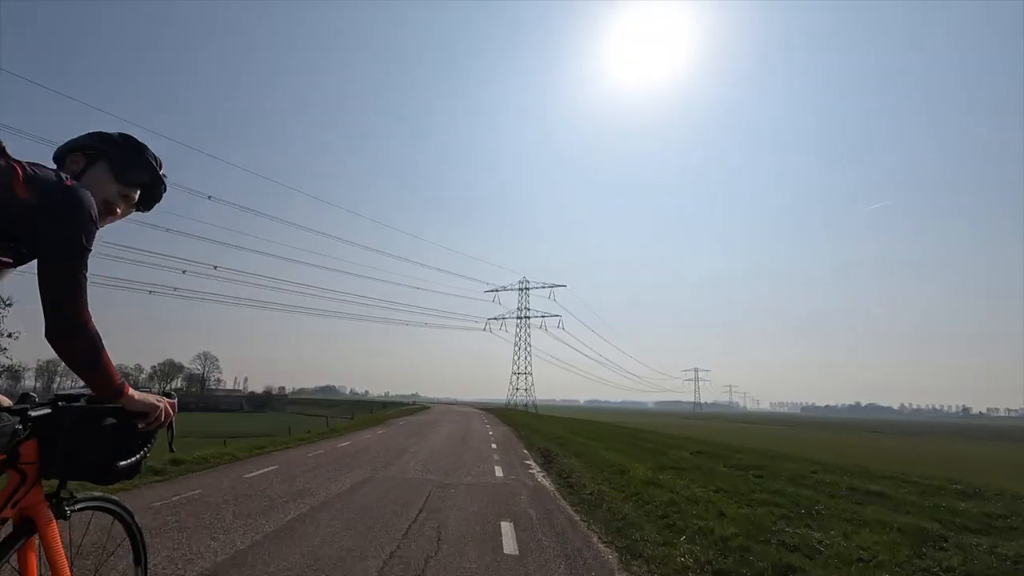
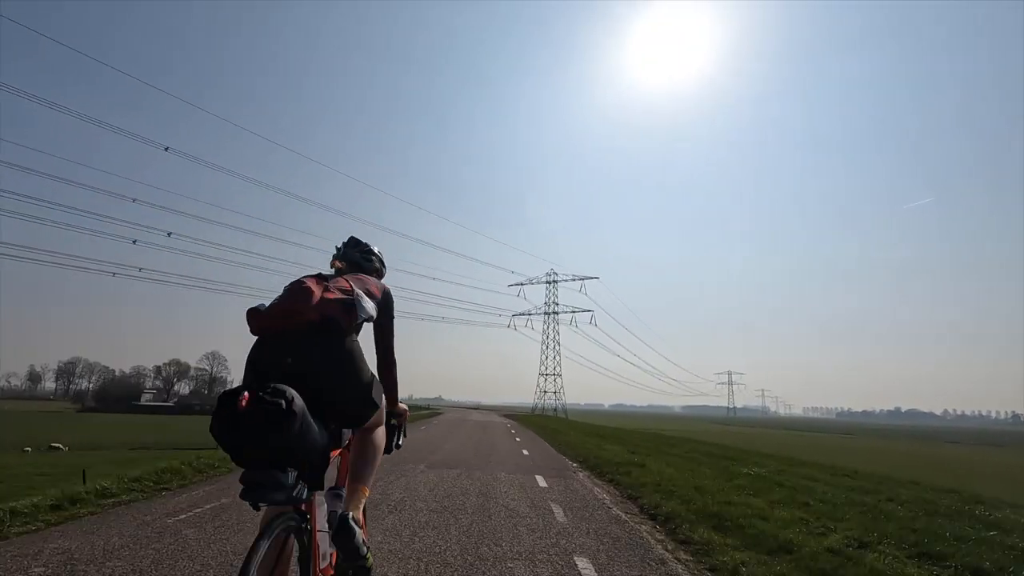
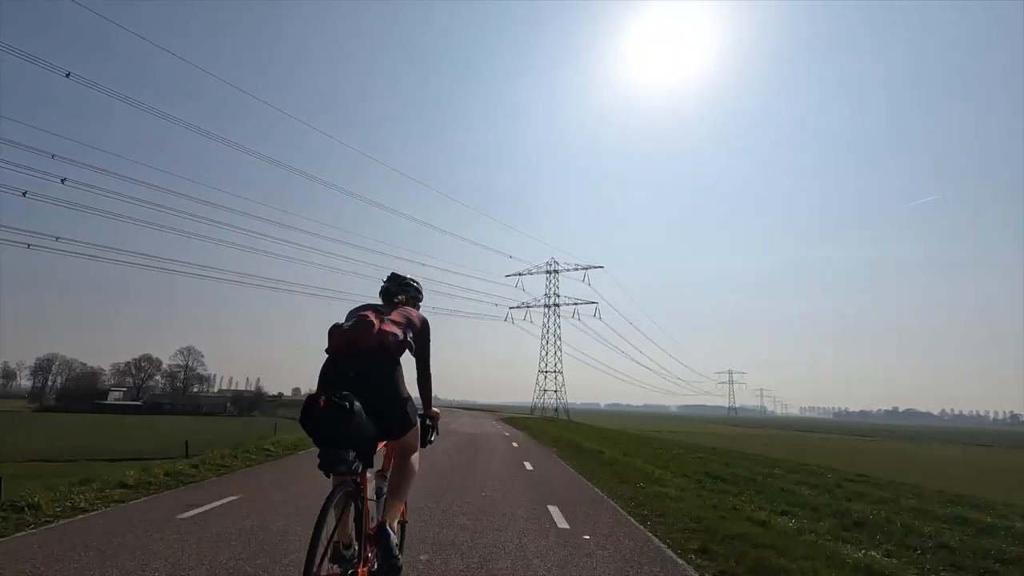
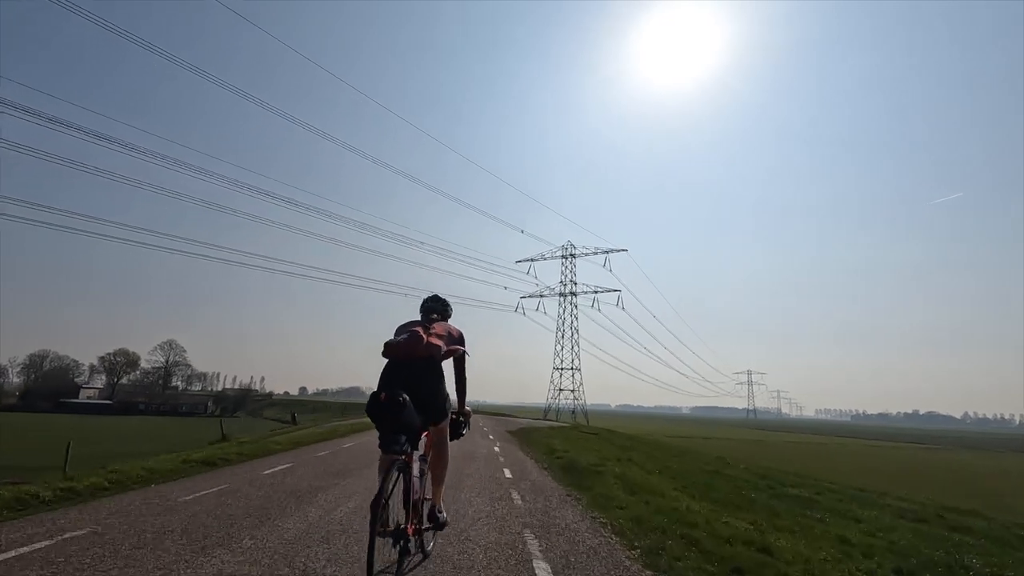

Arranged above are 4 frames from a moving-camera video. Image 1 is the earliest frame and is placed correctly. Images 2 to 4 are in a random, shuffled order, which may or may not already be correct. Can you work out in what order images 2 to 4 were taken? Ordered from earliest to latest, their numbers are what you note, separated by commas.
2, 3, 4
